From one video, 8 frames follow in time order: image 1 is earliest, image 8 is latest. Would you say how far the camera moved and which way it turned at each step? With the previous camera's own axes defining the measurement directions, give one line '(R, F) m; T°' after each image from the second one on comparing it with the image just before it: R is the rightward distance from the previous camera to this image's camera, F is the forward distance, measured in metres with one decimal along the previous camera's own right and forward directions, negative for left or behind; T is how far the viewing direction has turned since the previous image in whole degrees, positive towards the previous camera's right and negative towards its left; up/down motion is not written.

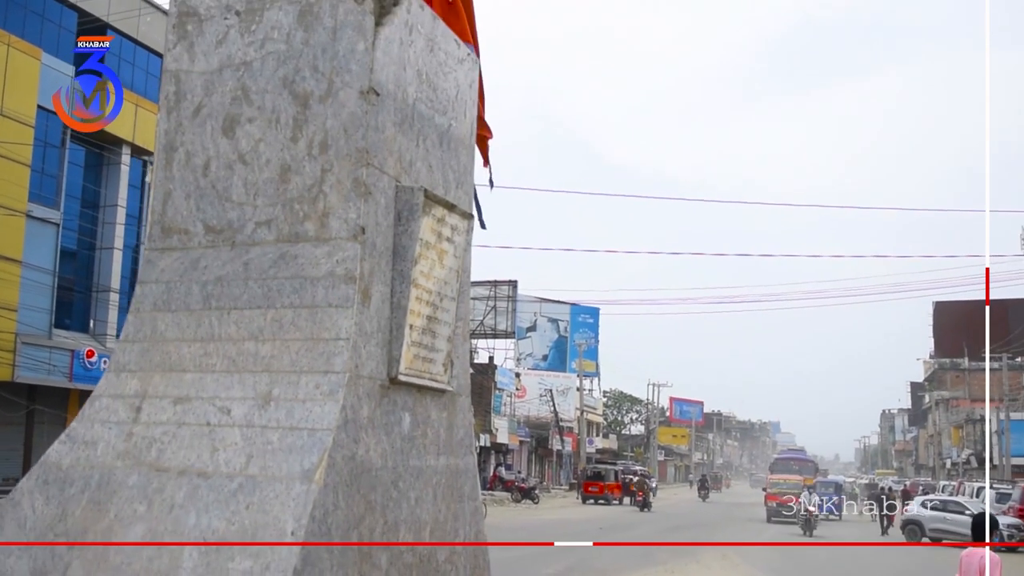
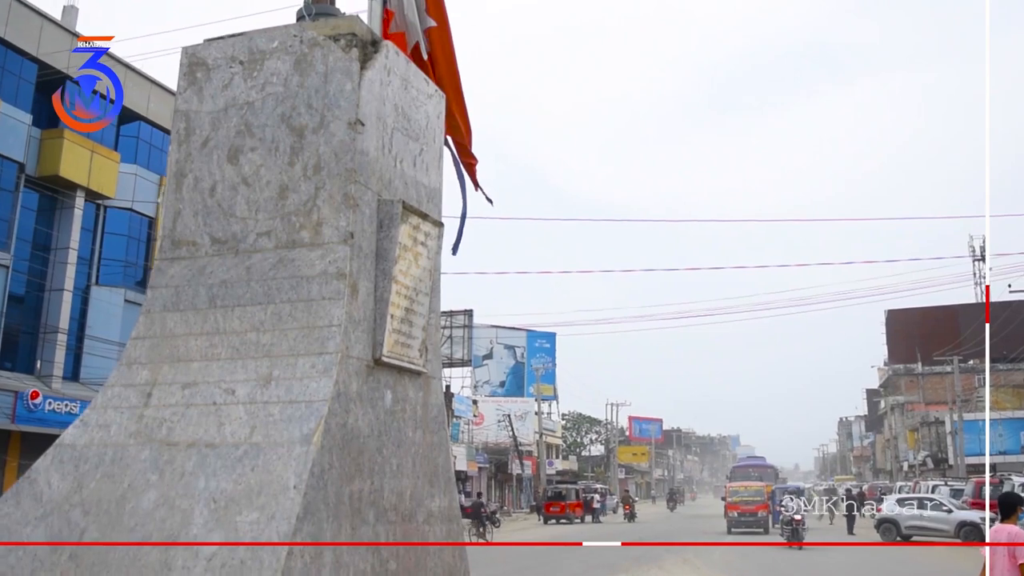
(0.0, -0.6) m; +3°
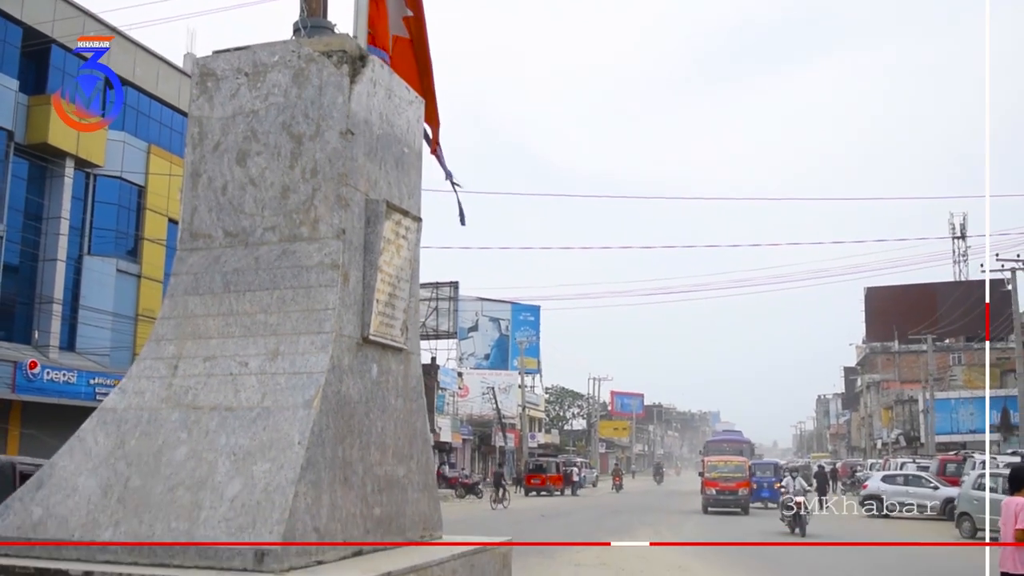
(+0.1, -0.8) m; +1°
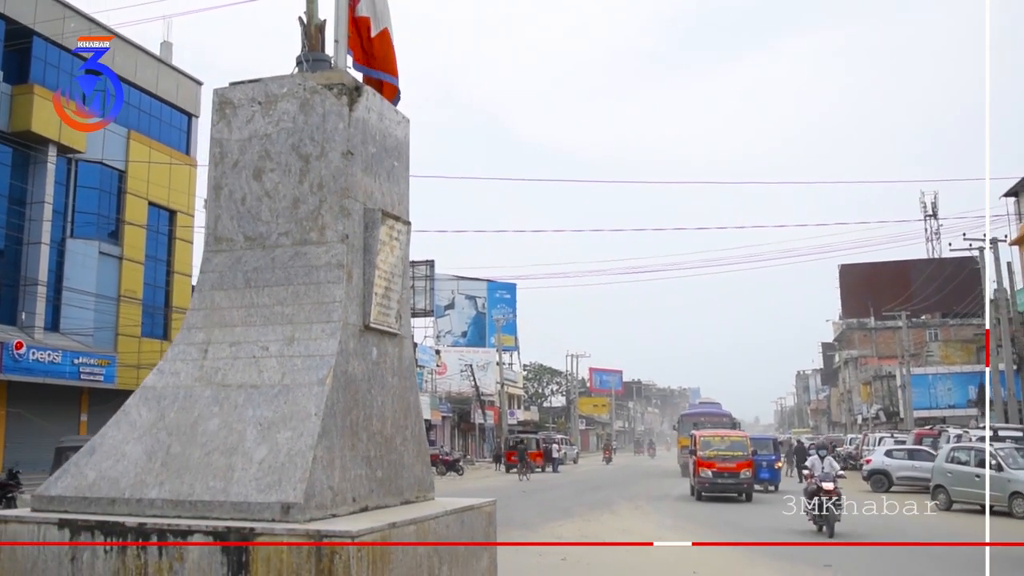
(0.0, -0.8) m; +1°
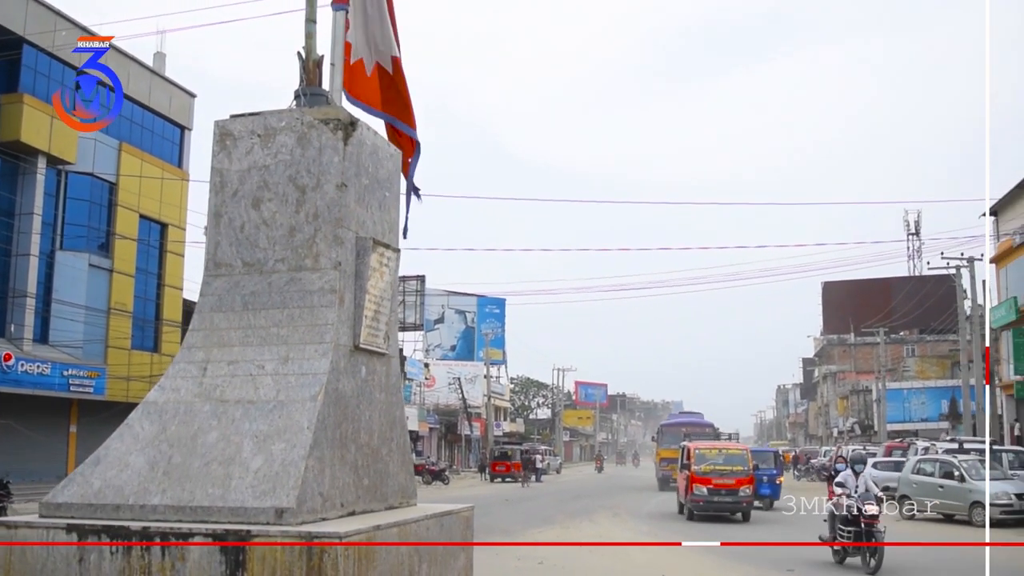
(0.0, -0.4) m; +1°
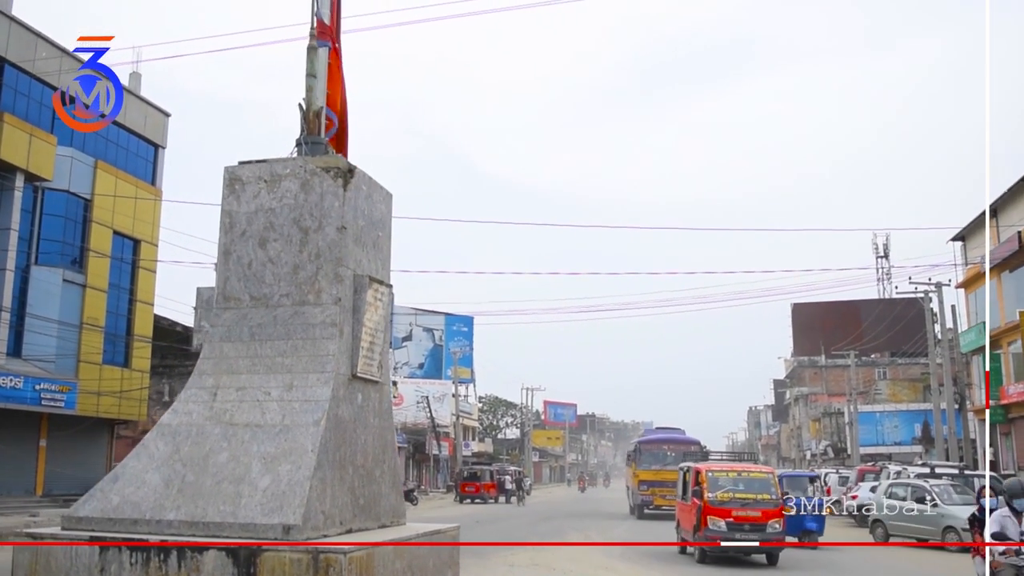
(-0.1, -0.6) m; +2°
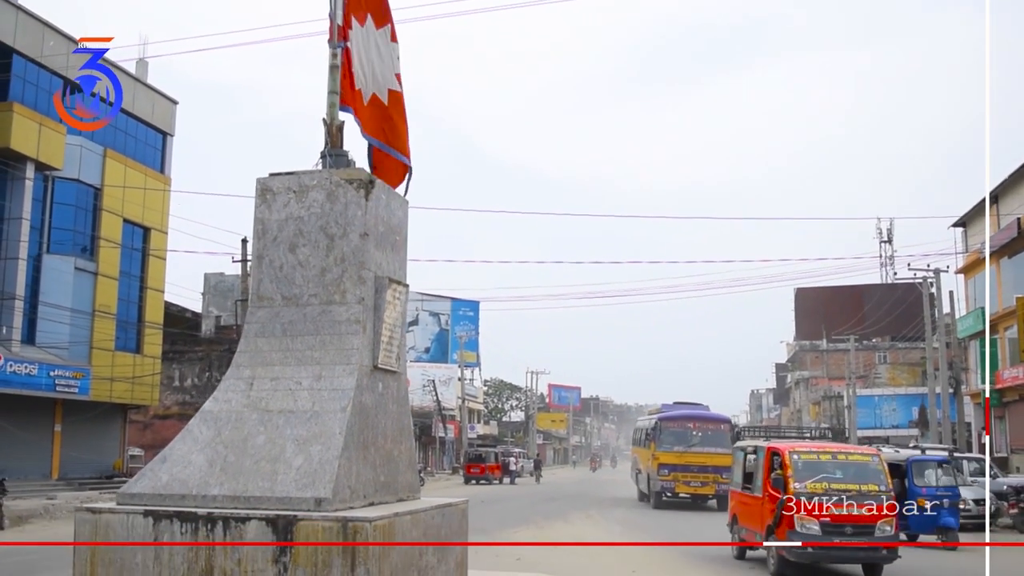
(0.0, -0.7) m; 0°
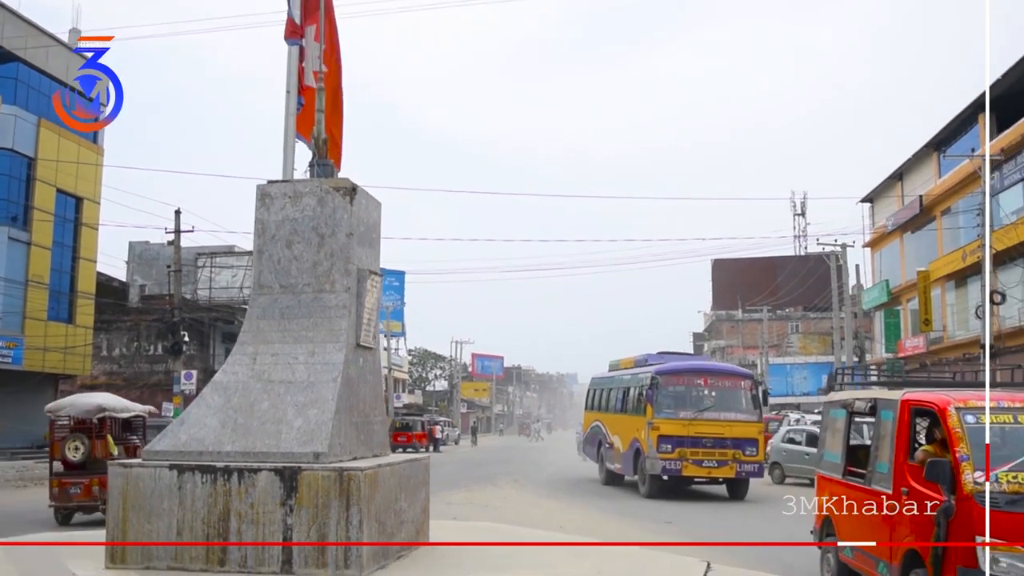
(-0.4, -1.5) m; +5°
